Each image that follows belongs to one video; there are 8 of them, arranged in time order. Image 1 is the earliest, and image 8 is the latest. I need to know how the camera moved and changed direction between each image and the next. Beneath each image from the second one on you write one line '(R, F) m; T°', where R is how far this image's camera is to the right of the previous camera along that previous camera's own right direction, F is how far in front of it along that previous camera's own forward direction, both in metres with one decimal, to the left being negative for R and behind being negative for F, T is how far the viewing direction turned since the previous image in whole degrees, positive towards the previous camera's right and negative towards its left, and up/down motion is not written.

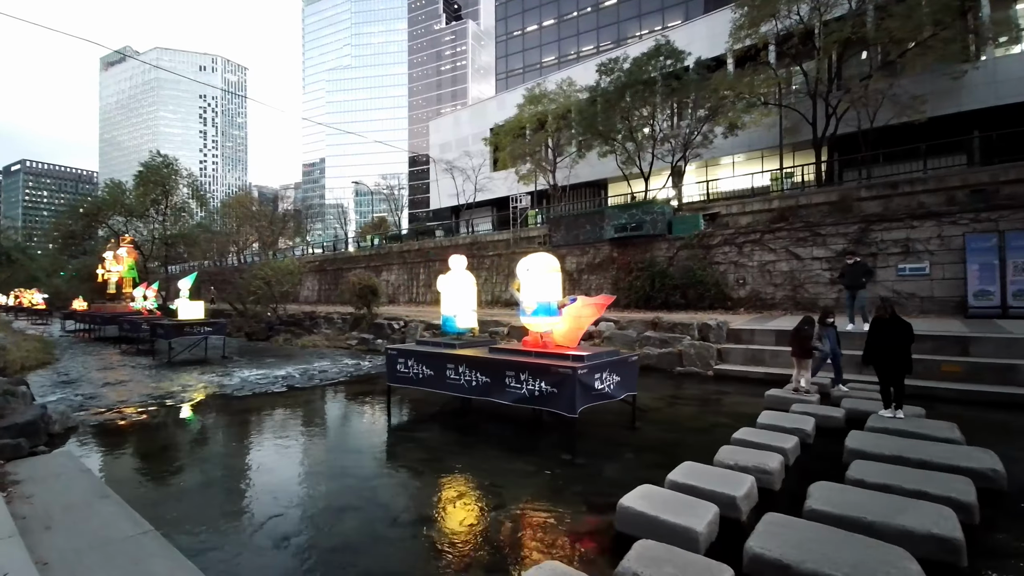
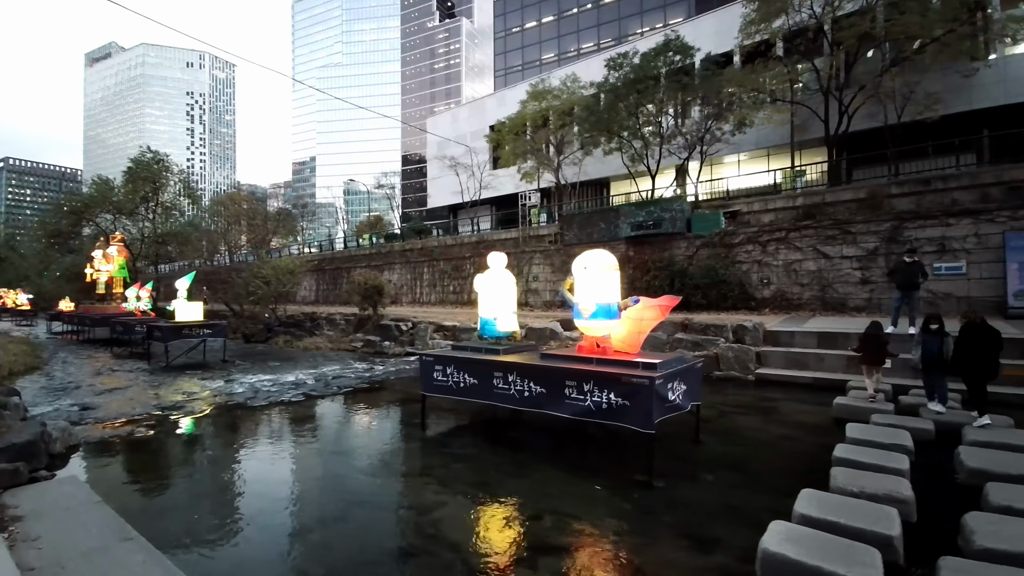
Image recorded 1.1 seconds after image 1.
(-0.8, +0.6) m; +1°
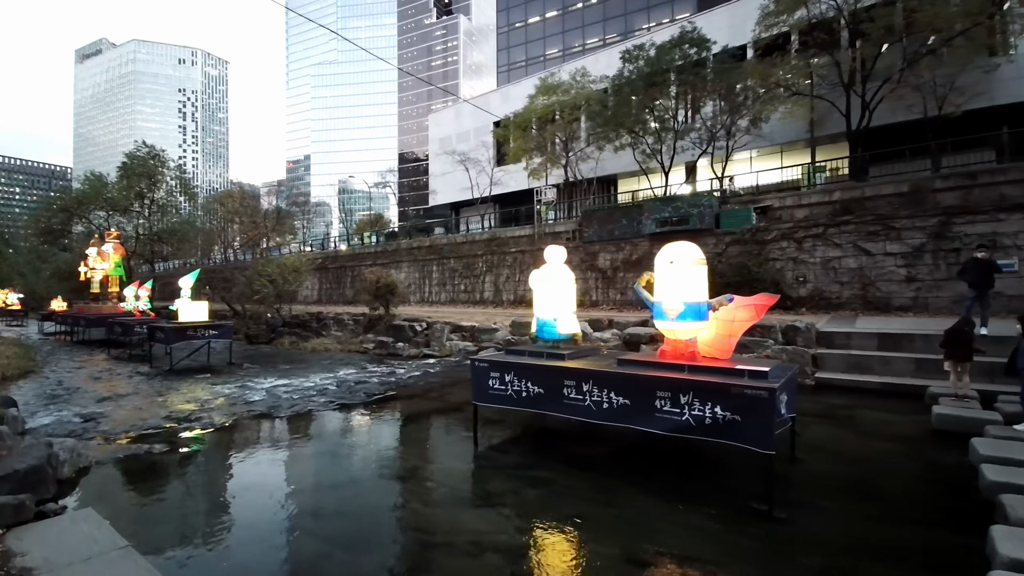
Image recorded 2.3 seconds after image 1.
(-0.8, +0.7) m; +1°
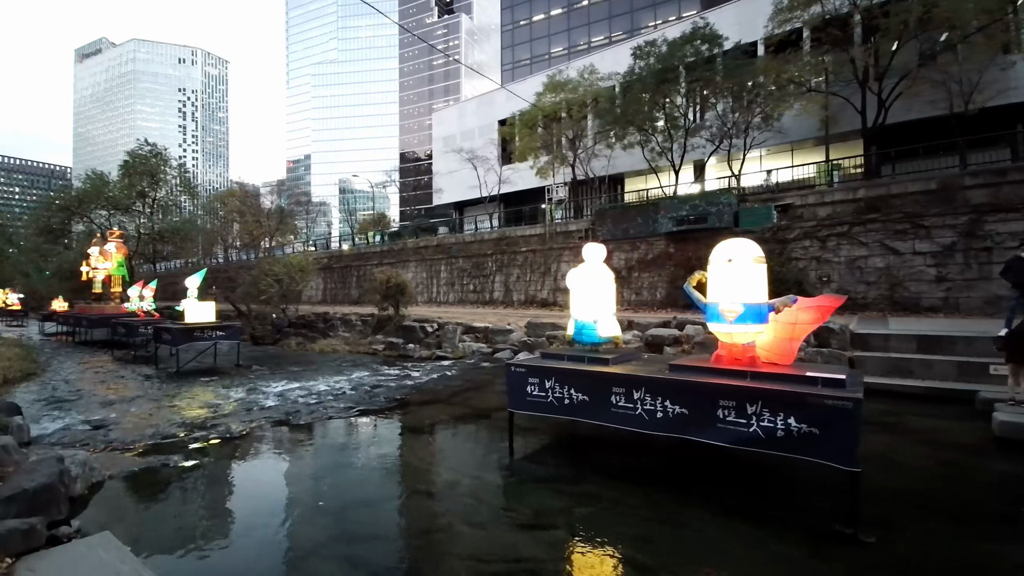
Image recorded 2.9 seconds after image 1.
(-0.4, +0.4) m; 0°
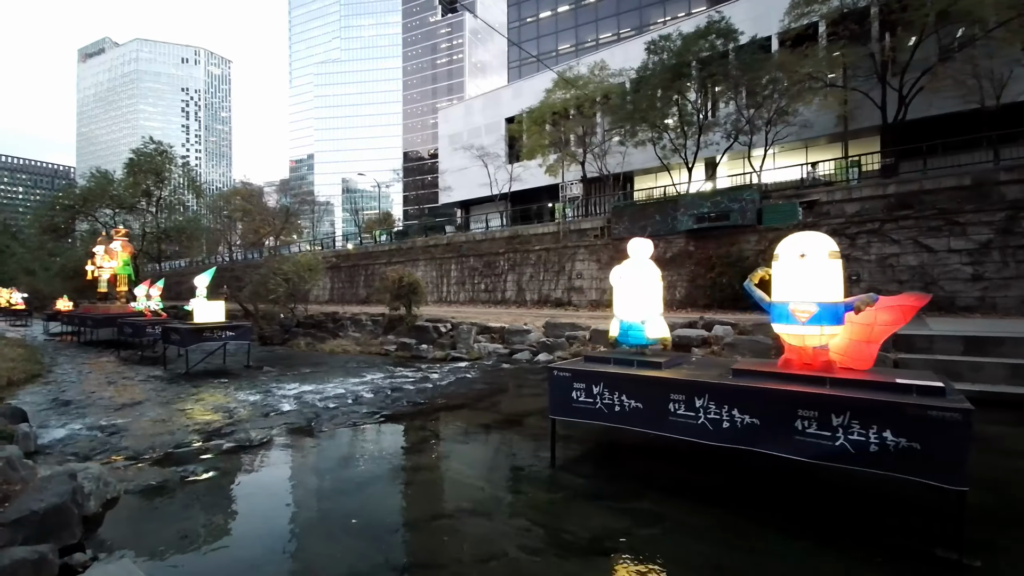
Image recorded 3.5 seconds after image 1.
(-0.4, +0.4) m; 0°
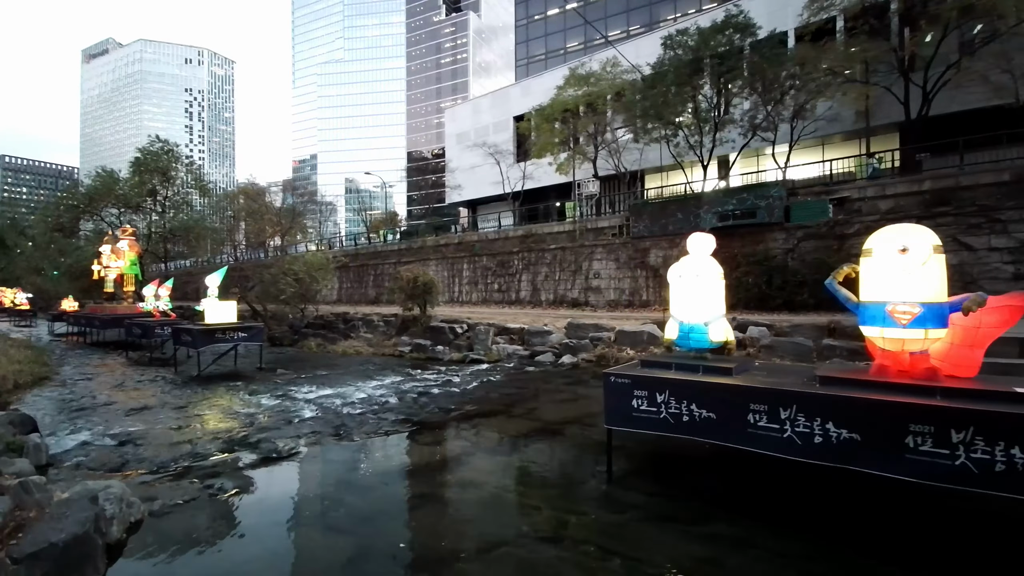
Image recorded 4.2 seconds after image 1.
(-0.5, +0.4) m; 0°
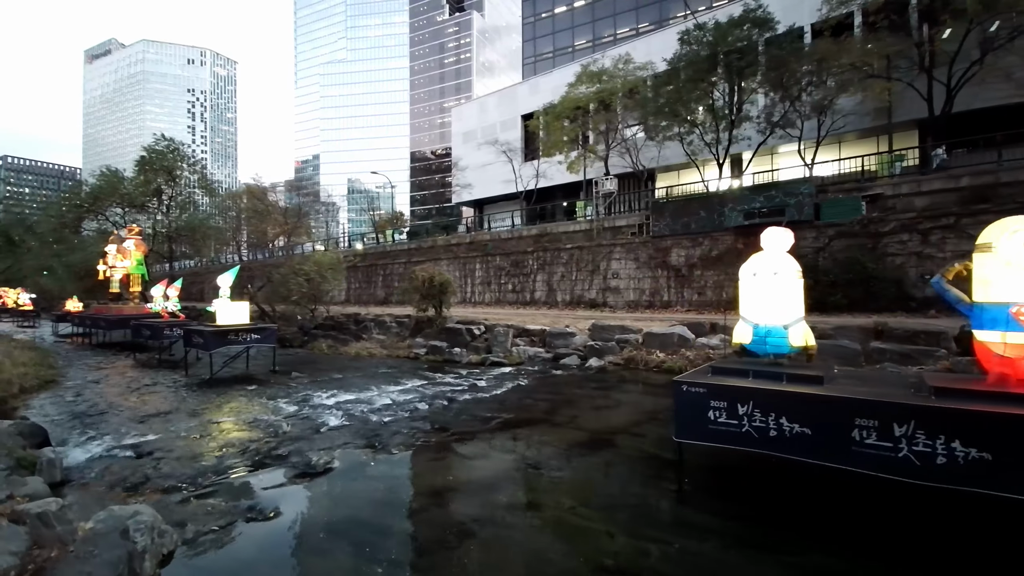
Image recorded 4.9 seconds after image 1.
(-0.5, +0.5) m; 0°
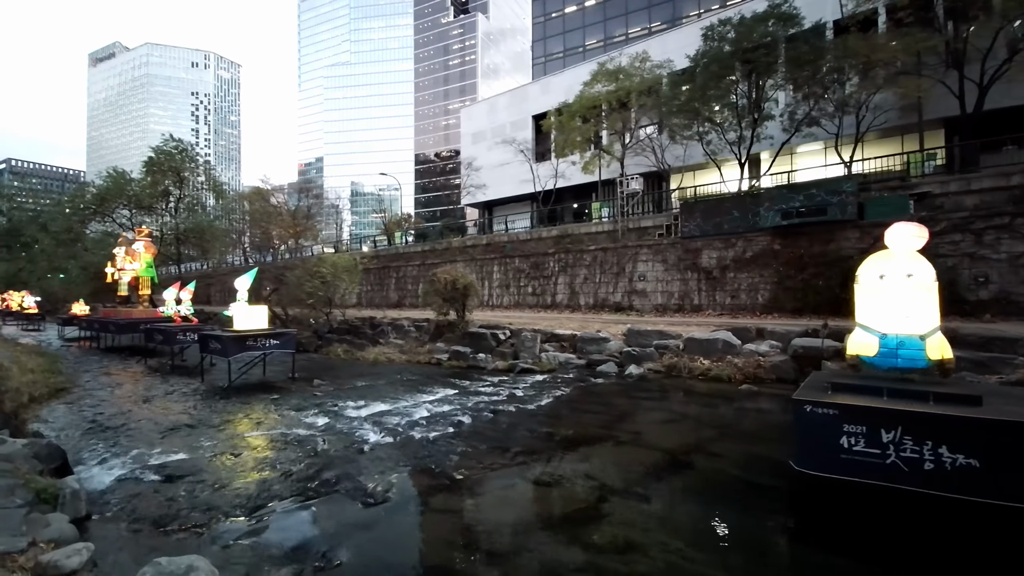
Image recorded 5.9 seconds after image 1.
(-0.7, +0.6) m; 0°
